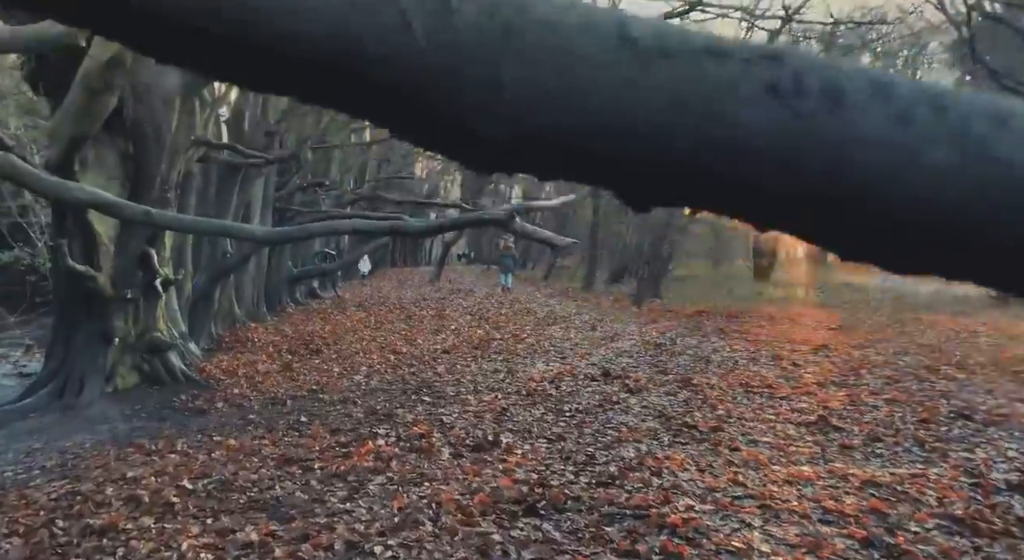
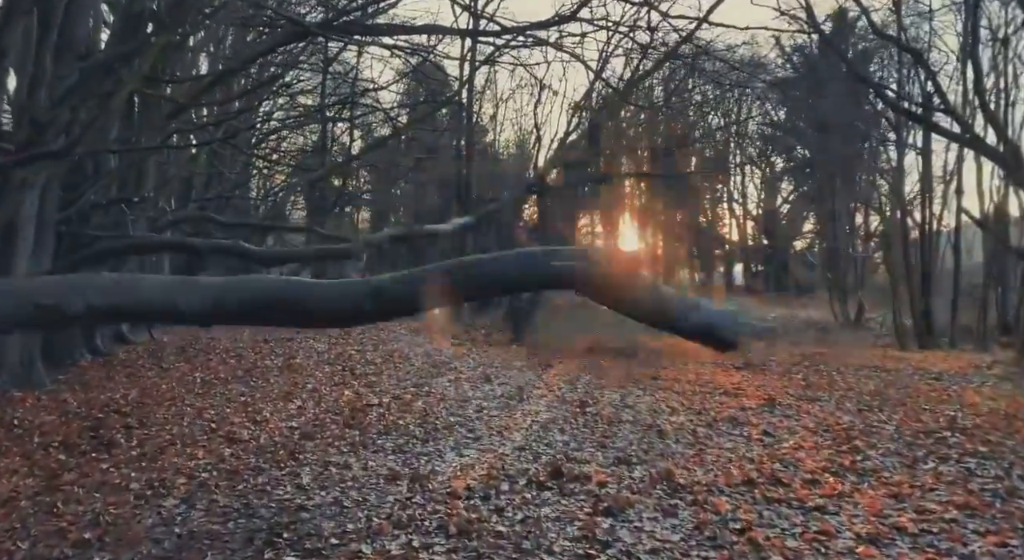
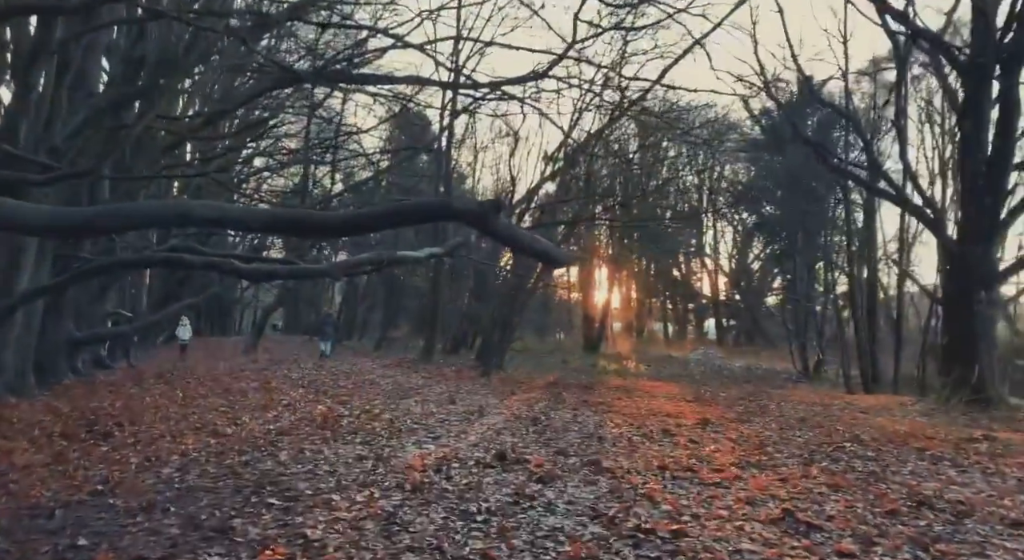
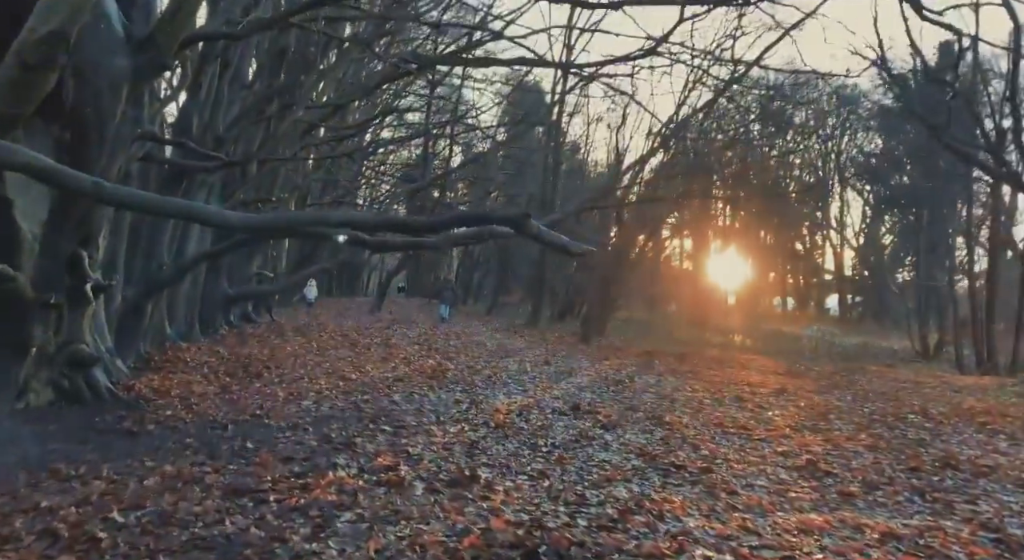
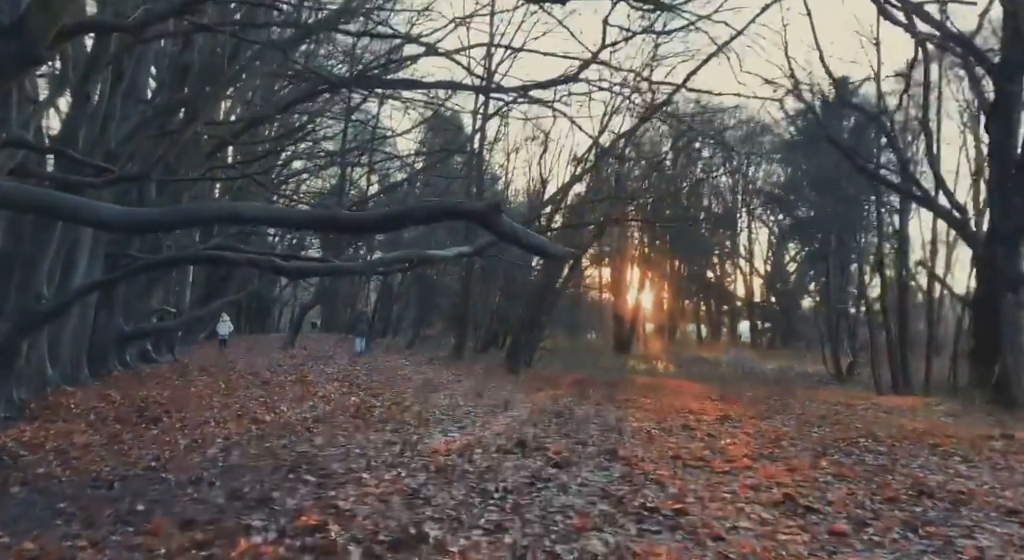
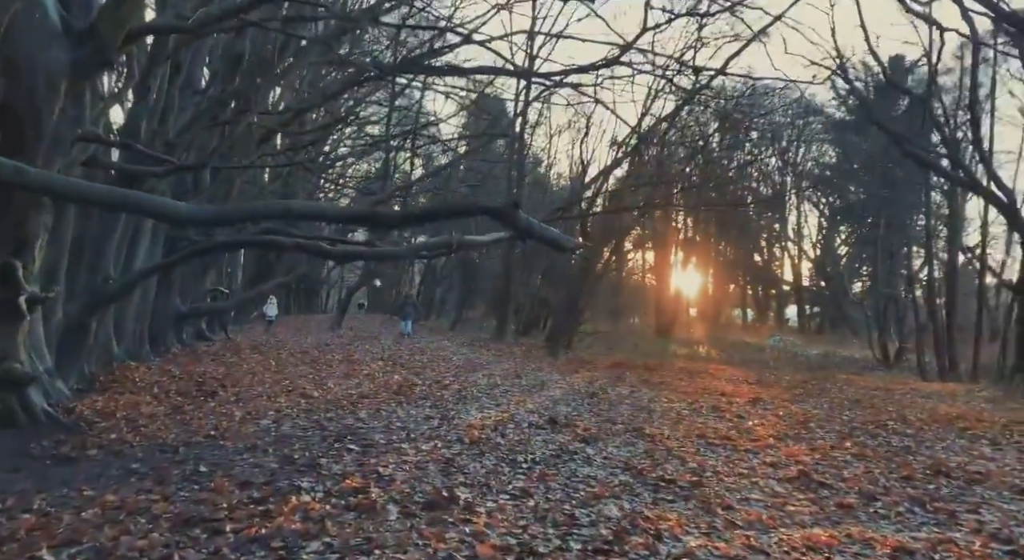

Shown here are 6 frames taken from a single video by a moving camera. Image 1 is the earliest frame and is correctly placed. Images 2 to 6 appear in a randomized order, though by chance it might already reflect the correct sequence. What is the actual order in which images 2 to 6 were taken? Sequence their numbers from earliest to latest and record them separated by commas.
4, 6, 5, 3, 2
